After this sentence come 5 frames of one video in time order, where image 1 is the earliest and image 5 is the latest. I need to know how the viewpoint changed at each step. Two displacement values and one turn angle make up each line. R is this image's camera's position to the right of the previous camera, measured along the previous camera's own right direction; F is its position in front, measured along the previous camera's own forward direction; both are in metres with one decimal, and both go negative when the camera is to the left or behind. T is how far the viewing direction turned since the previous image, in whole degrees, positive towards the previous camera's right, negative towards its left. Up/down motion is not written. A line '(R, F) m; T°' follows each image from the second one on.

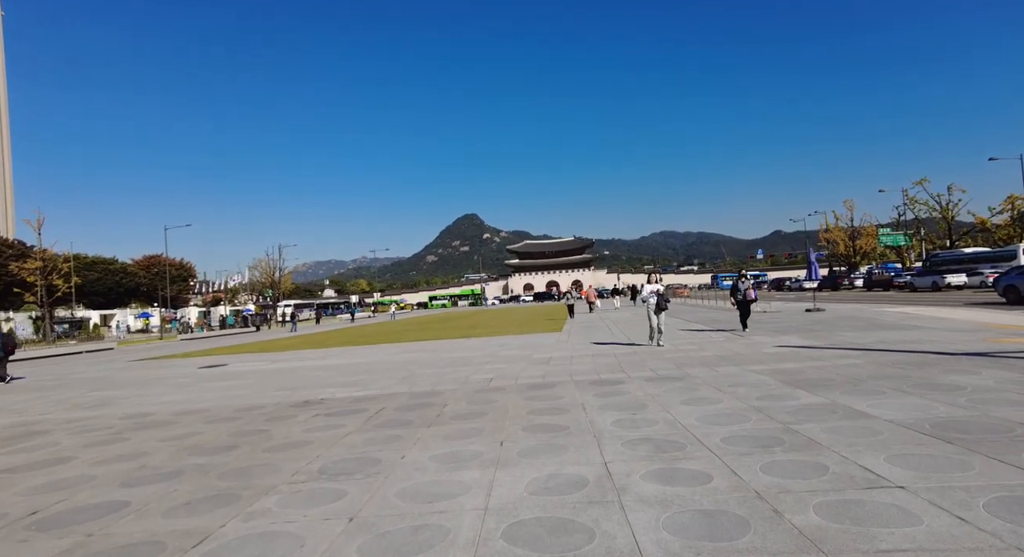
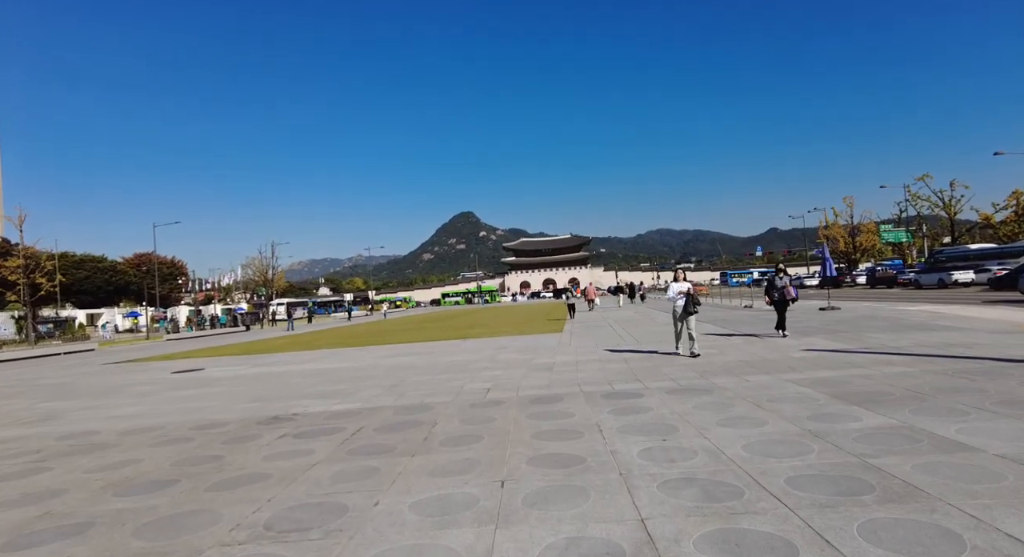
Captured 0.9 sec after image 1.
(-0.1, +1.3) m; 0°
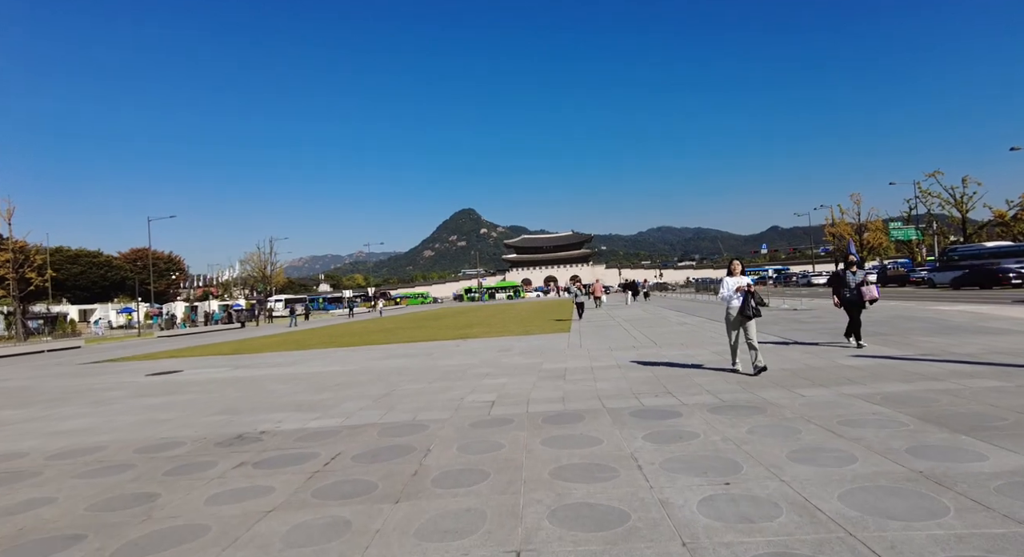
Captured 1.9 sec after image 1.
(-0.1, +1.4) m; 0°
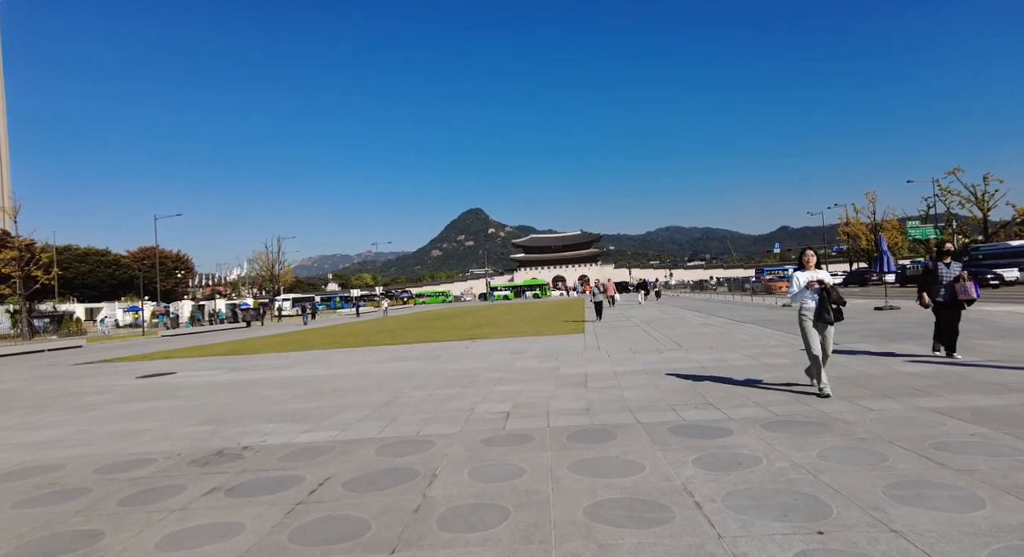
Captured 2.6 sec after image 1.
(-0.1, +1.0) m; -1°
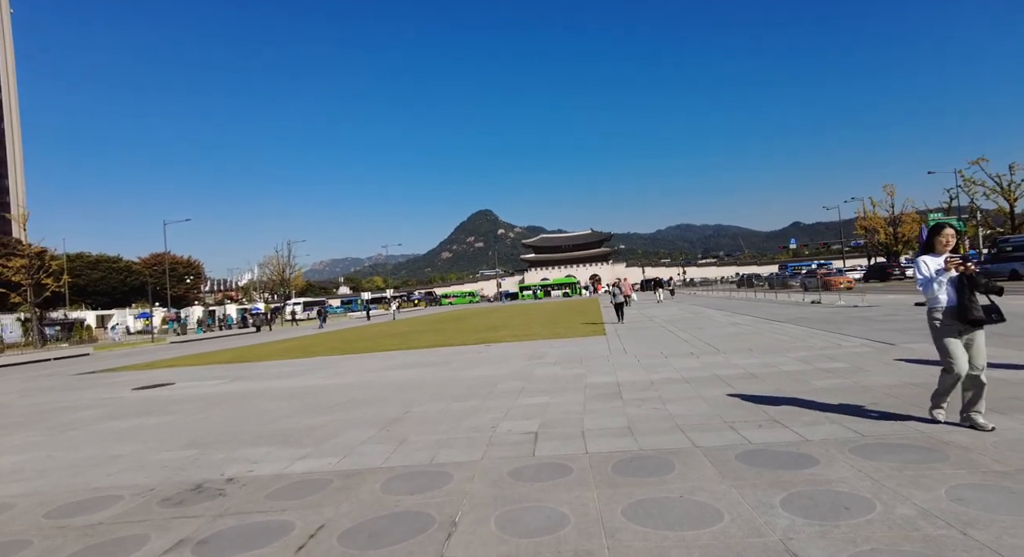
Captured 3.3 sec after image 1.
(-0.2, +1.1) m; -1°
